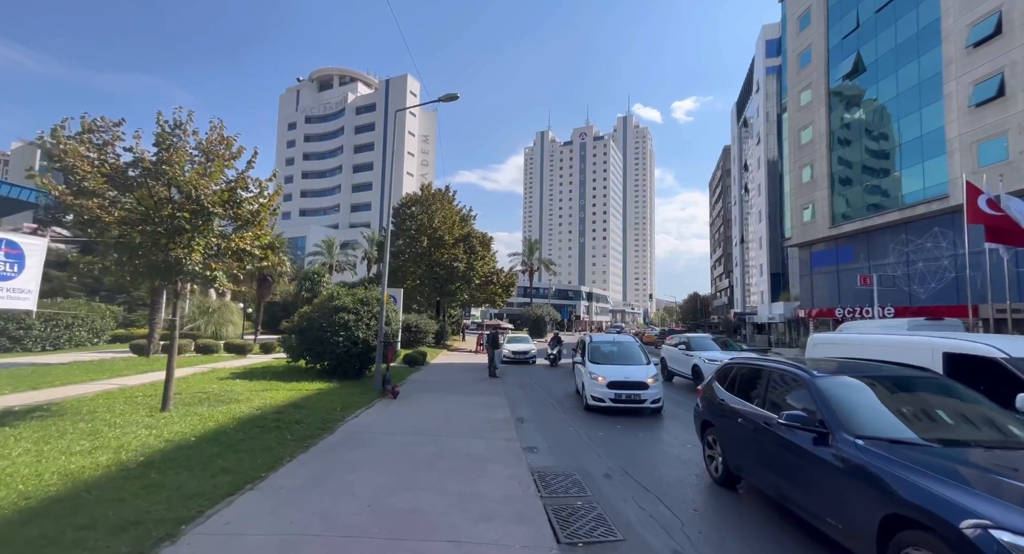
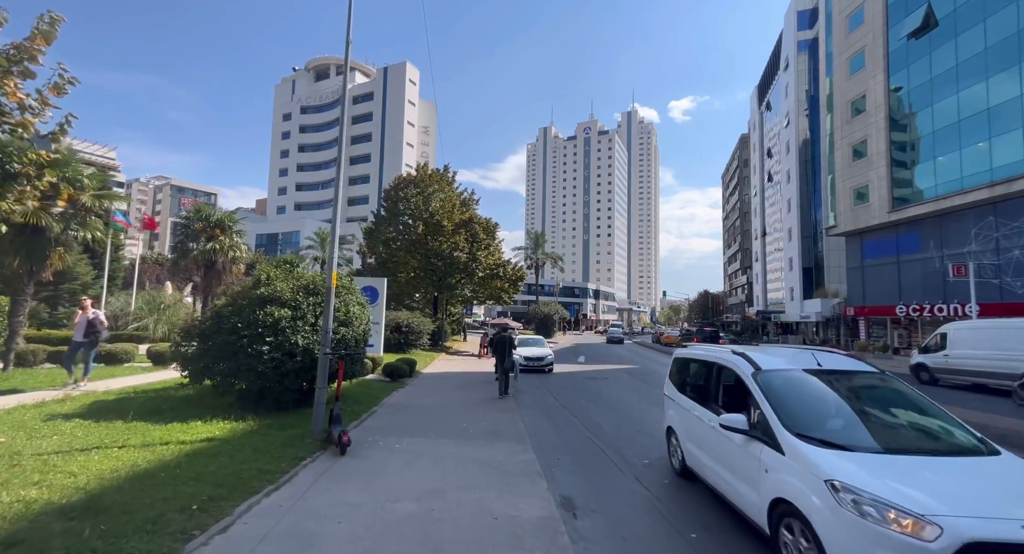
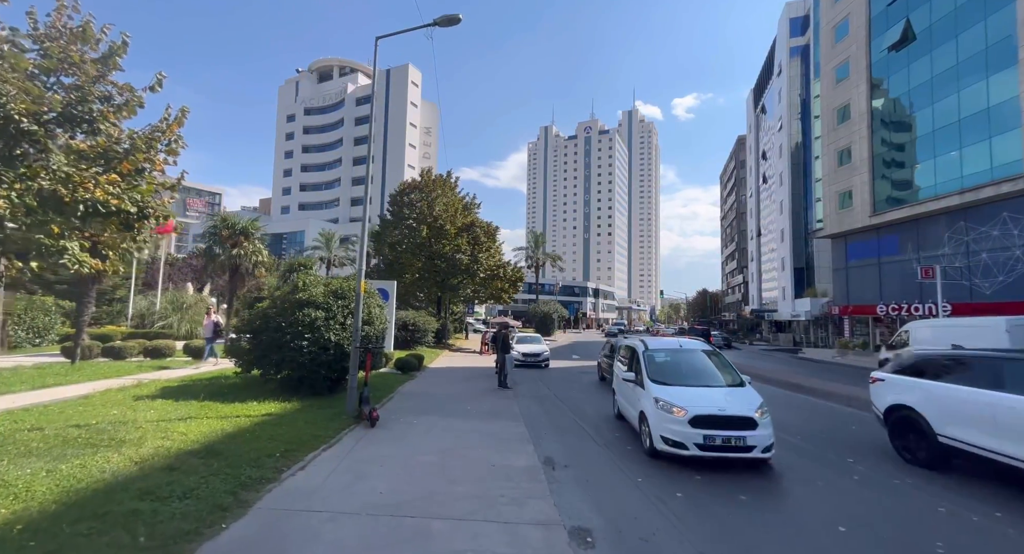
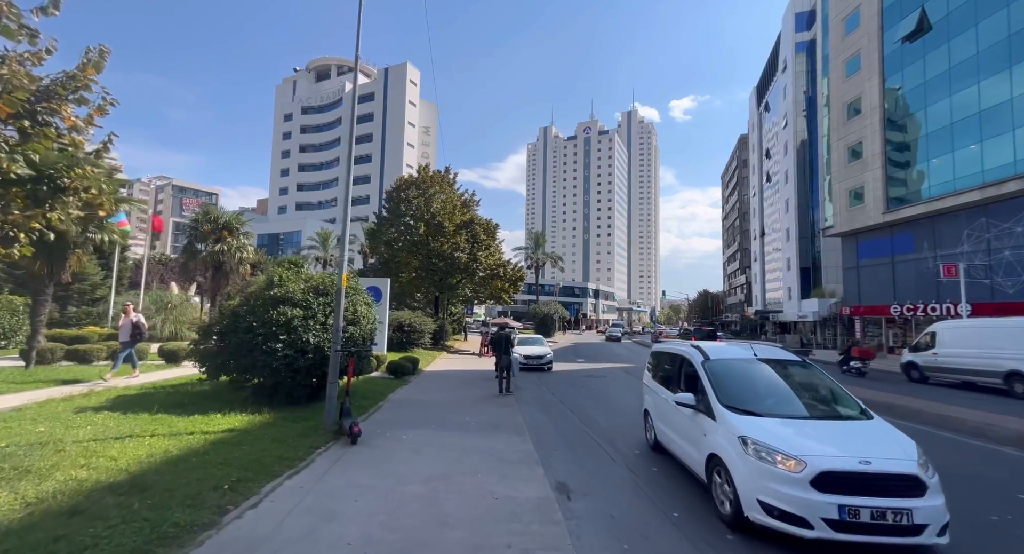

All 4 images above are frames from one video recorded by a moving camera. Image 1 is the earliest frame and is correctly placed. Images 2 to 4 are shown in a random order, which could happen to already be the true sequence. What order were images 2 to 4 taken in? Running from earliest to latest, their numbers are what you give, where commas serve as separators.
3, 4, 2
